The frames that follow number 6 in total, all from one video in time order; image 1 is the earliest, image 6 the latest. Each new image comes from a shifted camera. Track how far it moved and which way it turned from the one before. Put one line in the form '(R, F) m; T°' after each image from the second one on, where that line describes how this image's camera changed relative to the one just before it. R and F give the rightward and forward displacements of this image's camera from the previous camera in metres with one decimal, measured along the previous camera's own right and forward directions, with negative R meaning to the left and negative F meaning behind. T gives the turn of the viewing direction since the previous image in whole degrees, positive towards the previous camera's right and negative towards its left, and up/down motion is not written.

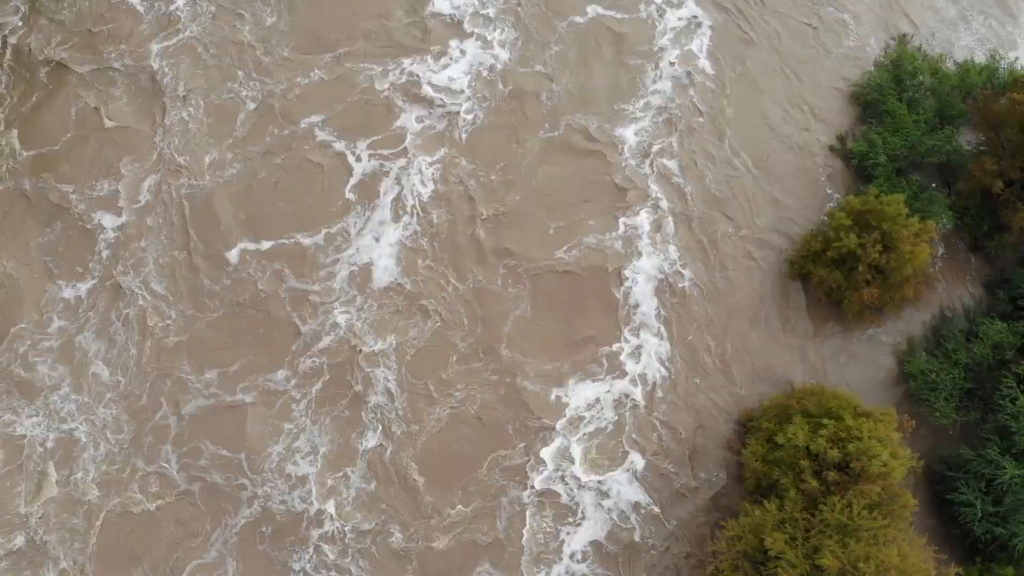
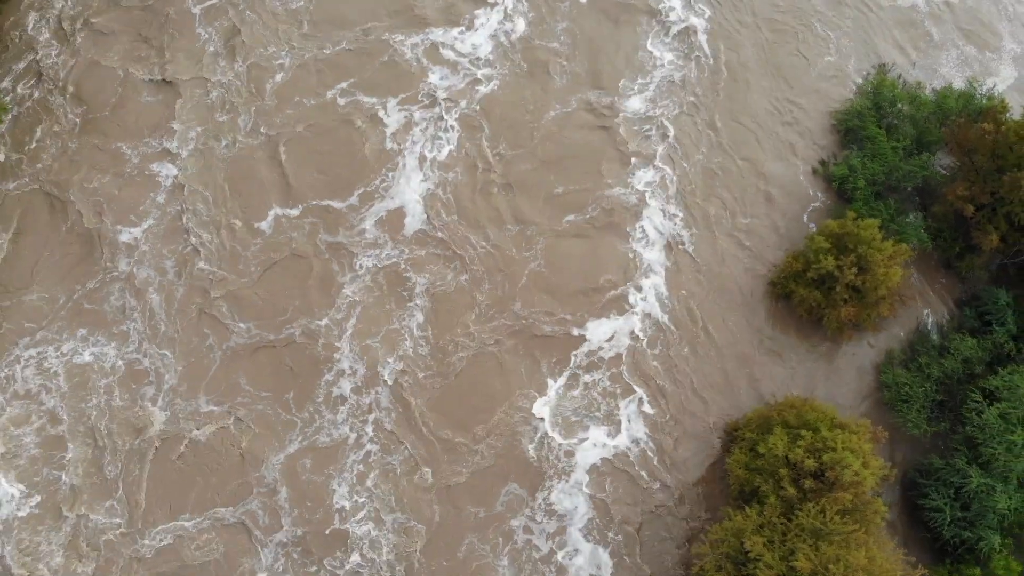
(-0.2, -0.9) m; +1°
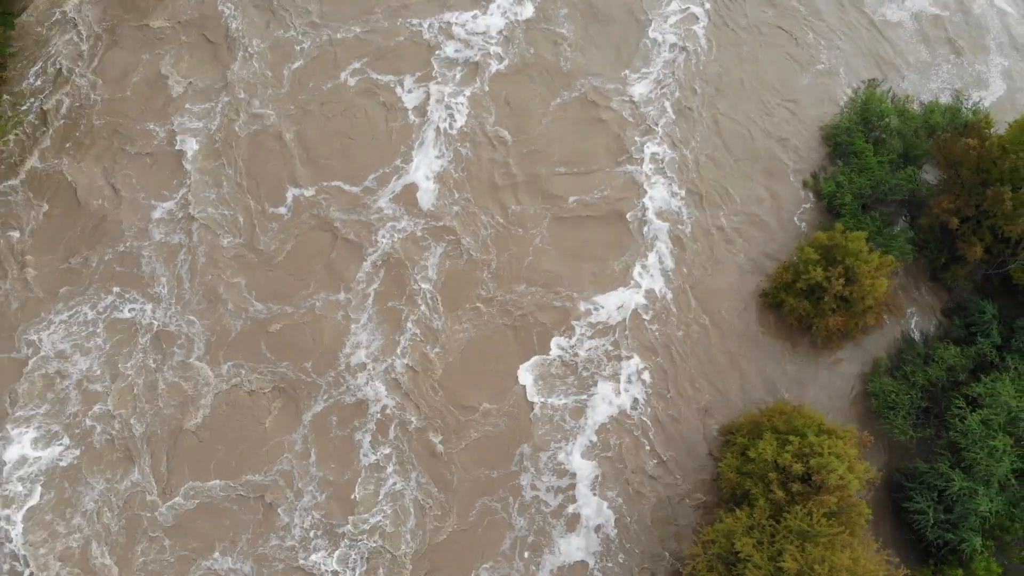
(-0.1, -0.7) m; 0°
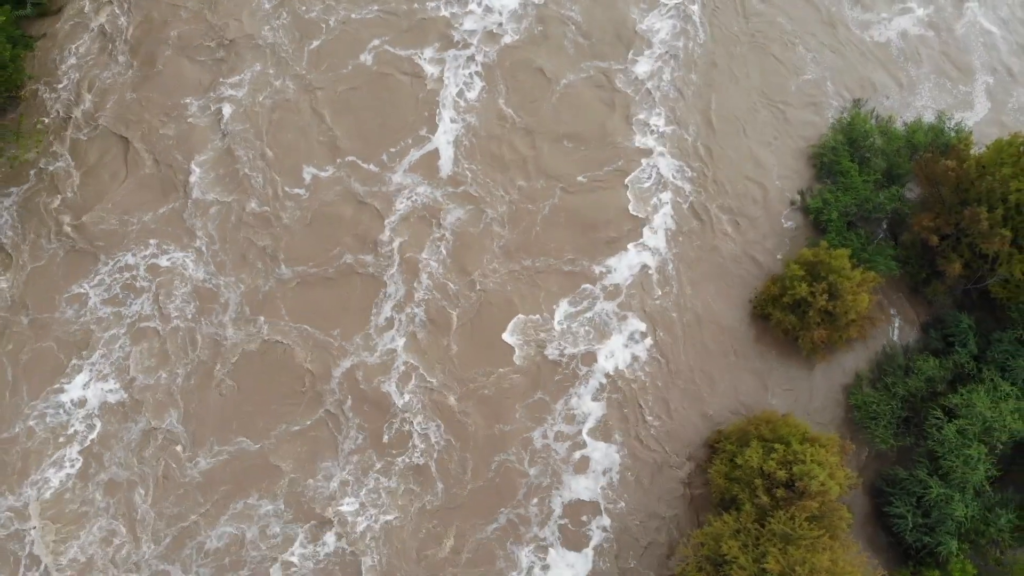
(-0.2, -1.1) m; 0°
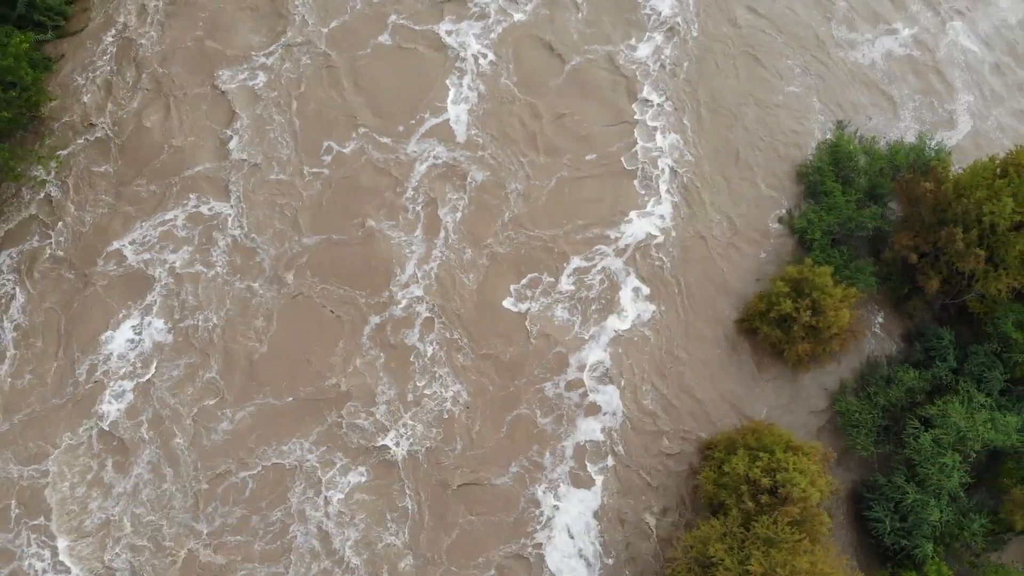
(-0.2, -1.2) m; 0°
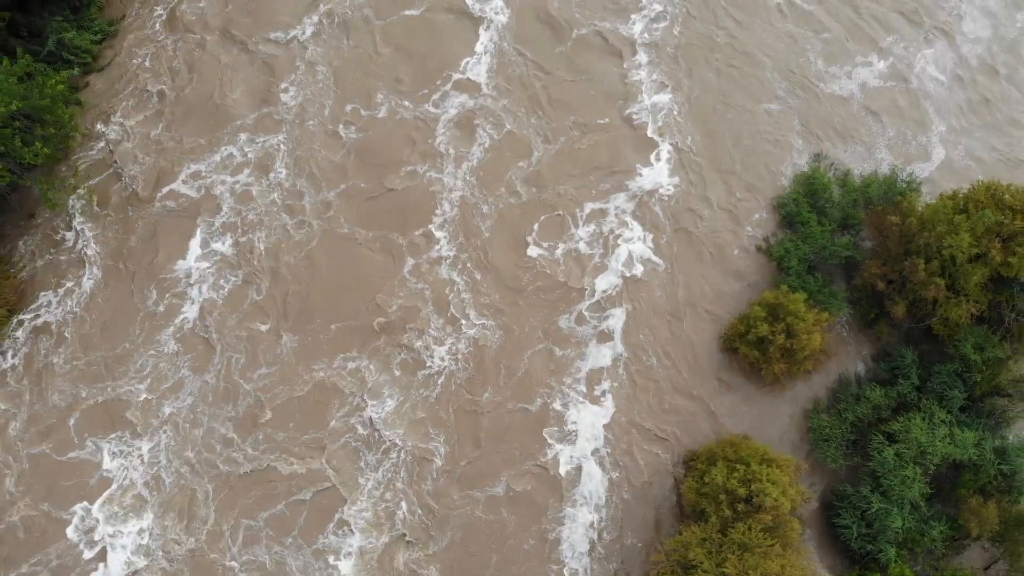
(-0.3, -2.1) m; +1°
